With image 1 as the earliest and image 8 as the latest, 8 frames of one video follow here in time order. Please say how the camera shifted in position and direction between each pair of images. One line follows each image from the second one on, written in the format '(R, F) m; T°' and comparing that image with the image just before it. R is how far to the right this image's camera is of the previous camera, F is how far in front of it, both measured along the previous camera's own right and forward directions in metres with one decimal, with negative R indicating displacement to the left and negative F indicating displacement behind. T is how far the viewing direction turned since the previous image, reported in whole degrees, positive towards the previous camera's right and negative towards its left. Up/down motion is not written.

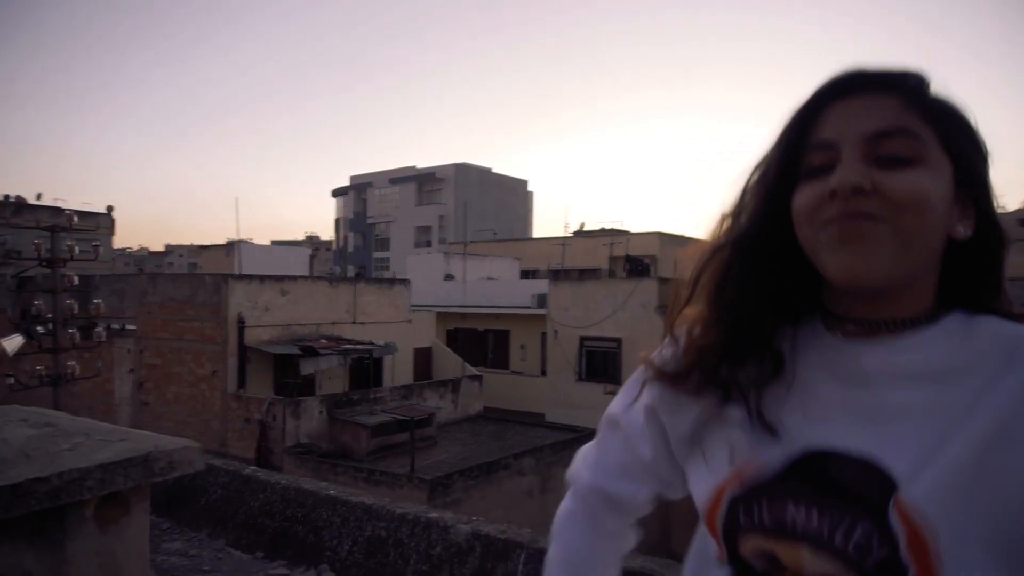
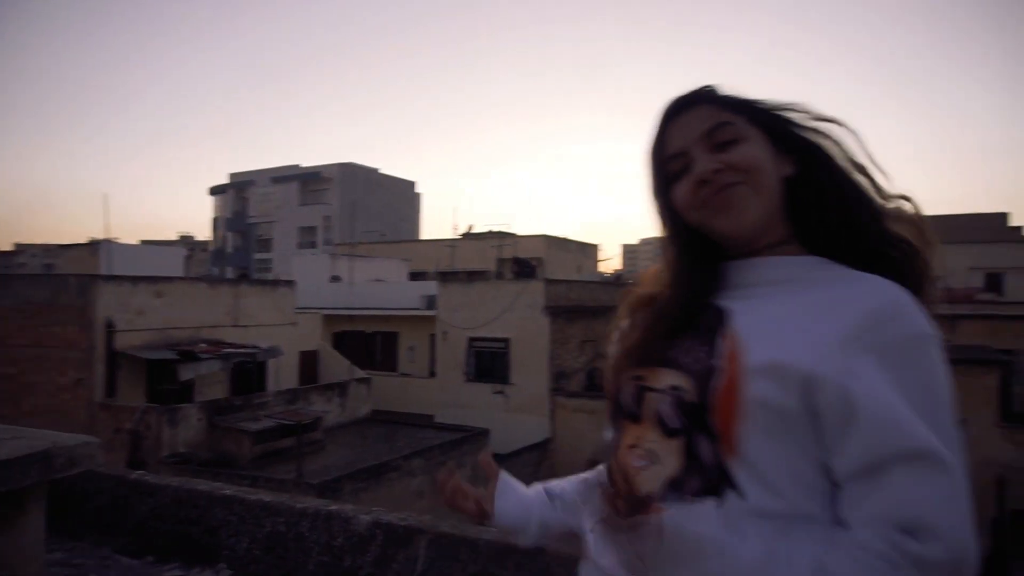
(-0.1, -0.2) m; +9°
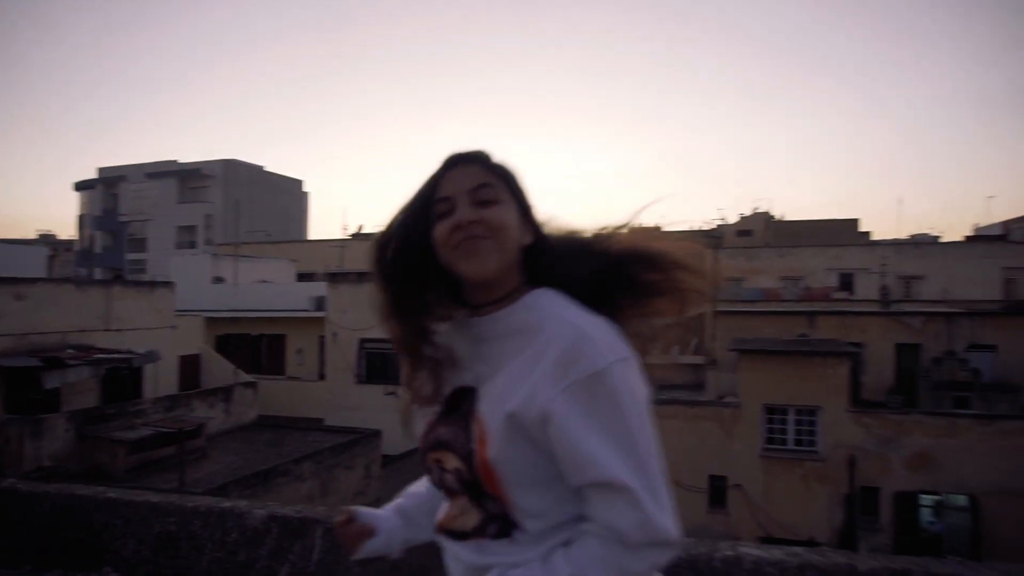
(0.0, -0.2) m; +9°
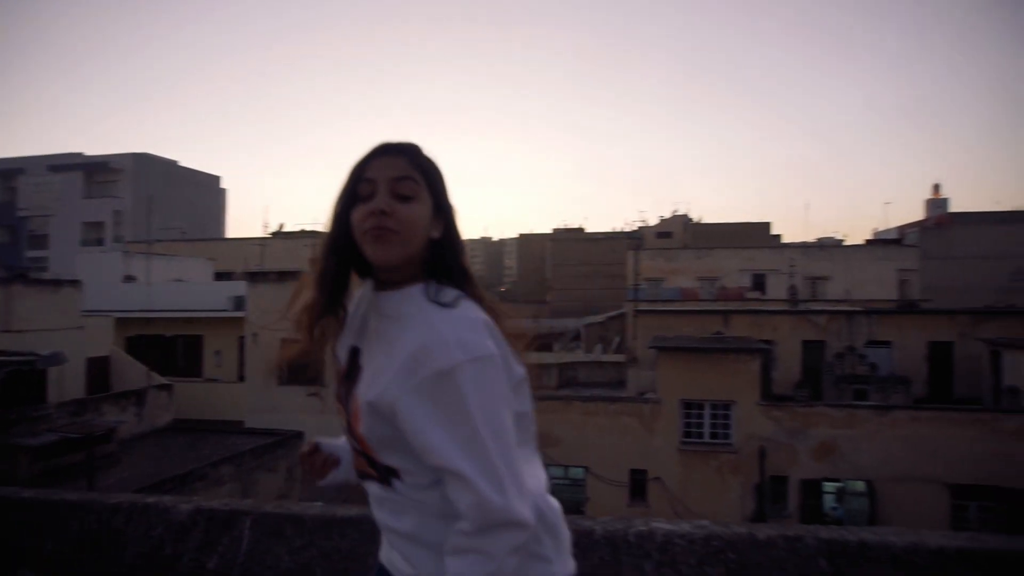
(0.0, -0.1) m; +6°
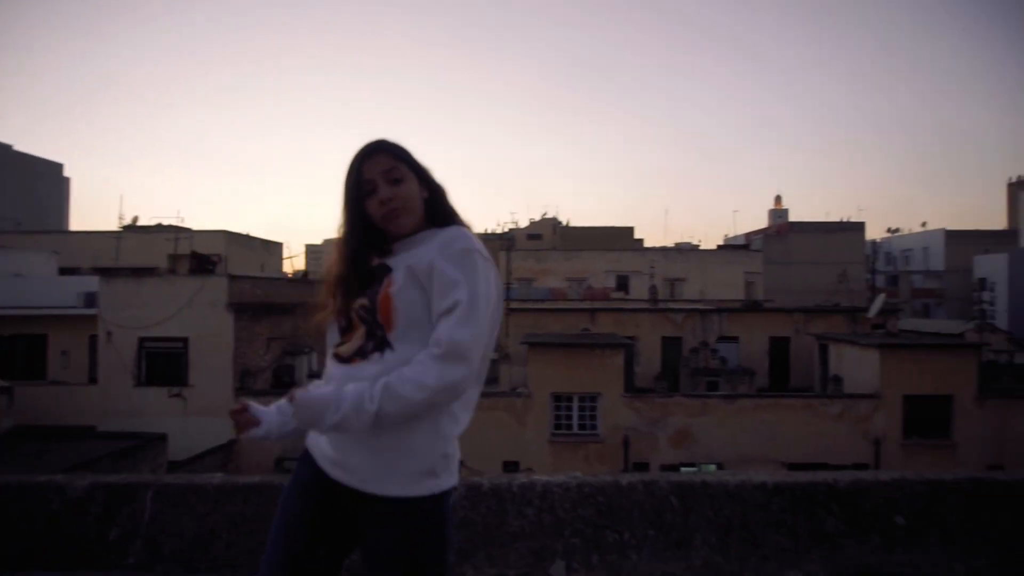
(-0.1, -0.3) m; +10°
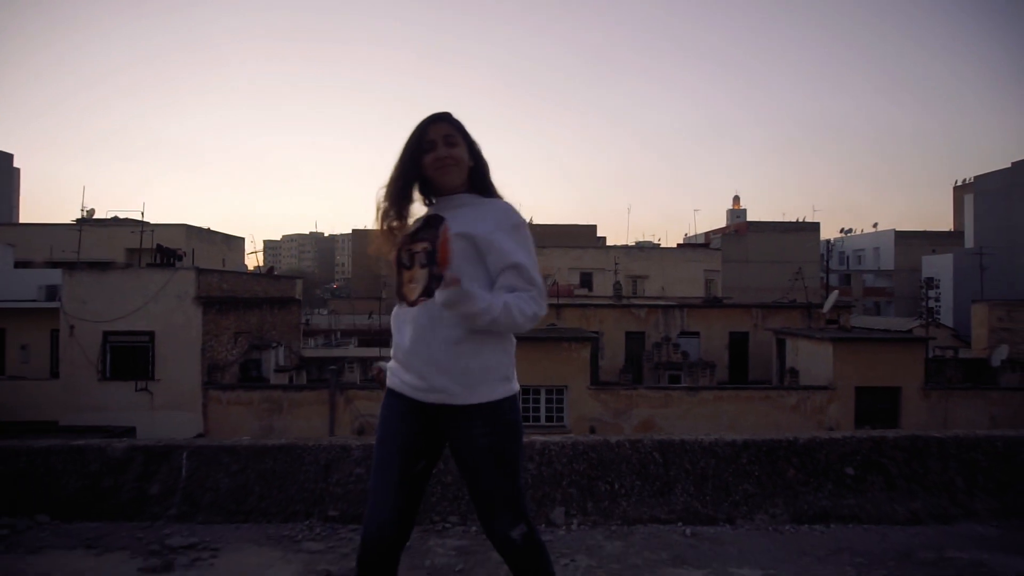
(-0.2, -0.4) m; +3°
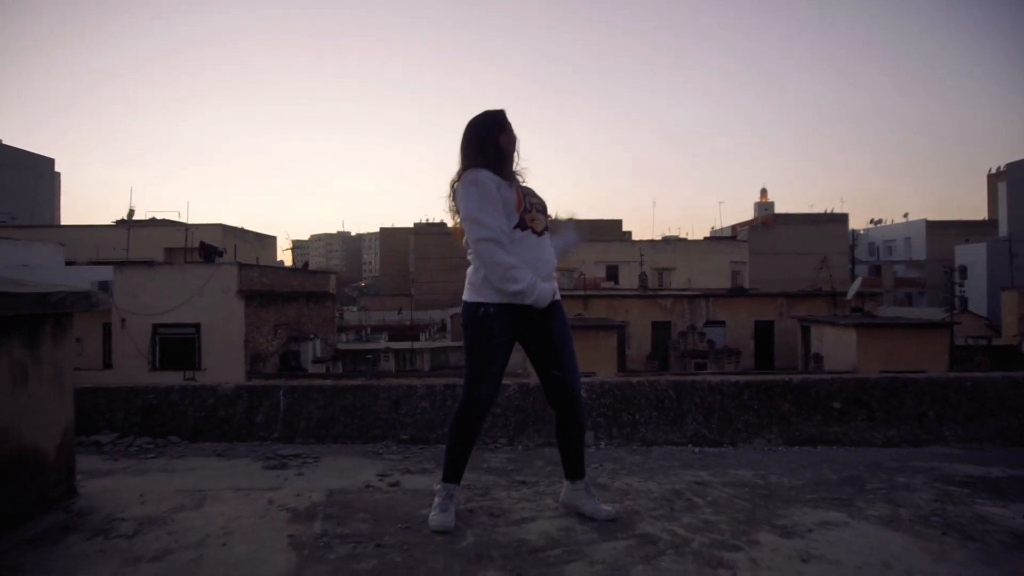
(-0.1, -0.7) m; -2°
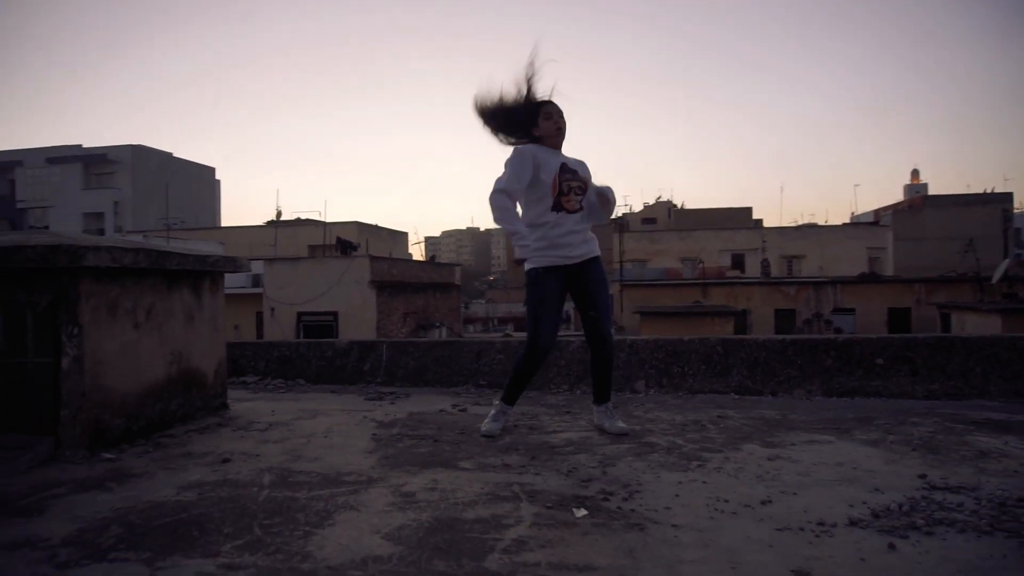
(+0.4, -0.6) m; -10°
